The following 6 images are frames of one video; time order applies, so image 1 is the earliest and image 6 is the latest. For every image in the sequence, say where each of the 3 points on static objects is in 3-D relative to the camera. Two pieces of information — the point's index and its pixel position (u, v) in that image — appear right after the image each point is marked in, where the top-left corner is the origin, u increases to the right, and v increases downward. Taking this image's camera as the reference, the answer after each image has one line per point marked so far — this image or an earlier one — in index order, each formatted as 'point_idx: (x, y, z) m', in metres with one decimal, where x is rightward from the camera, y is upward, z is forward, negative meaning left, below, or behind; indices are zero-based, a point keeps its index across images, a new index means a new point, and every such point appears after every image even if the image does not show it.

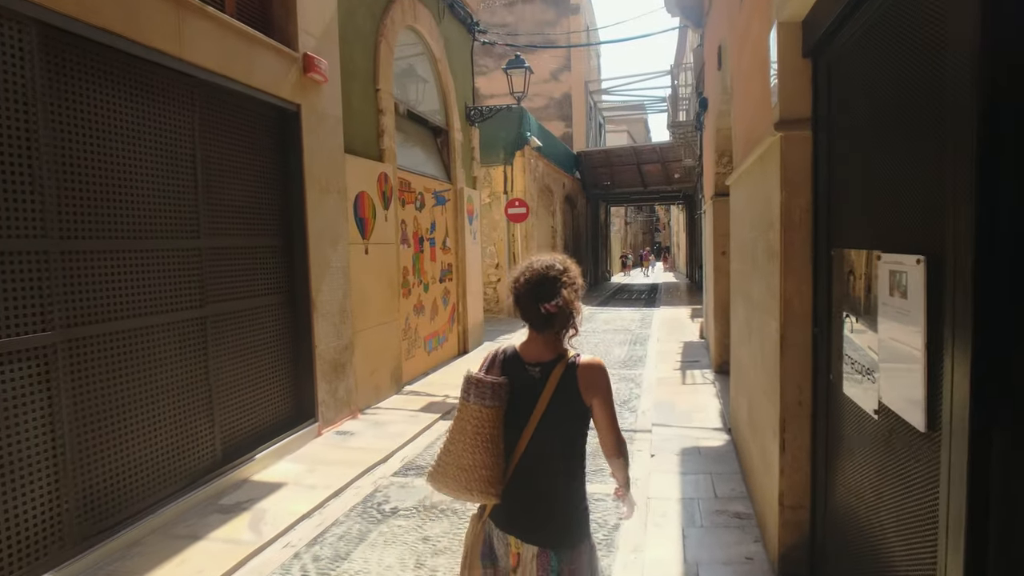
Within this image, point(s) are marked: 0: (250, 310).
0: (-2.2, -0.2, +4.9) m
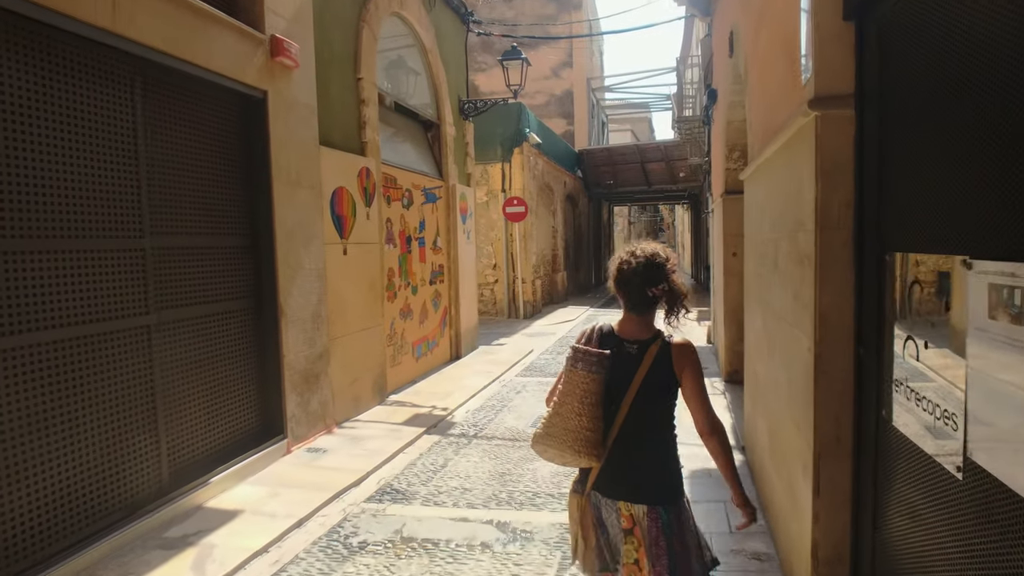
0: (-2.3, -0.2, +4.4) m
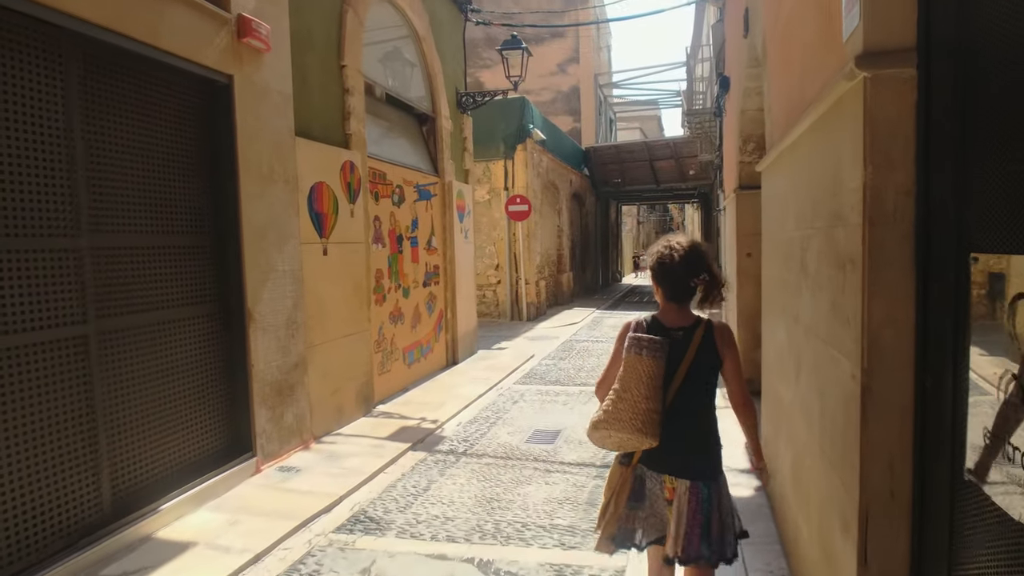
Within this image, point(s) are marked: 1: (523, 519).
0: (-2.4, -0.3, +4.0) m
1: (+0.1, -1.6, +3.9) m
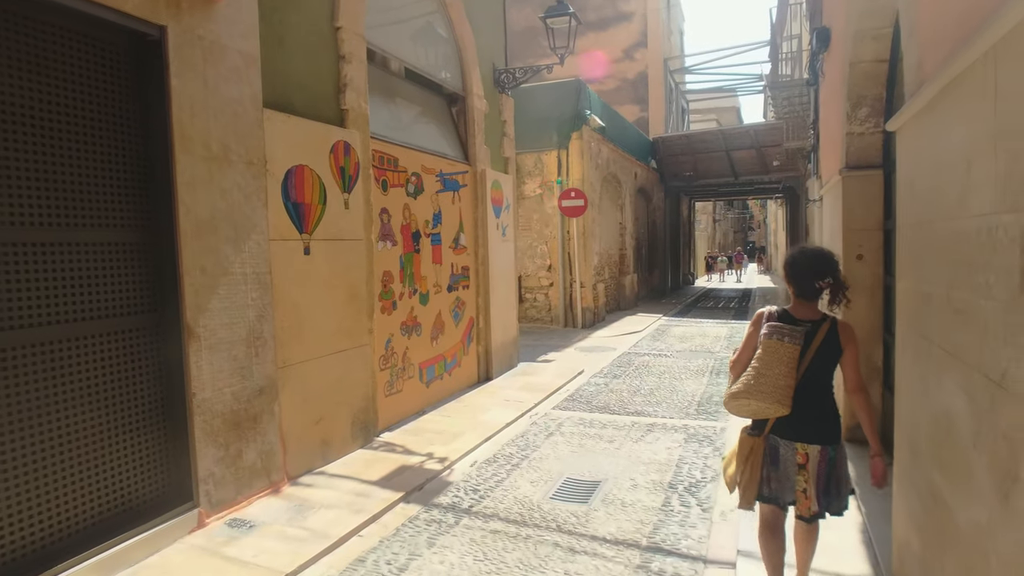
0: (-2.4, -0.3, +3.1) m
1: (0.0, -1.6, +2.7) m
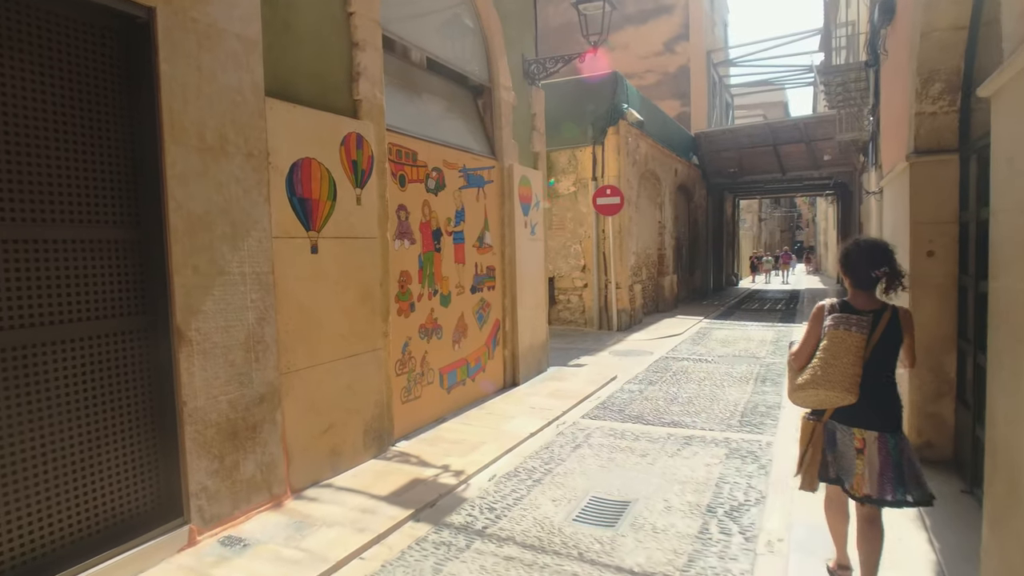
0: (-2.4, -0.3, +2.9) m
1: (+0.1, -1.6, +2.3) m
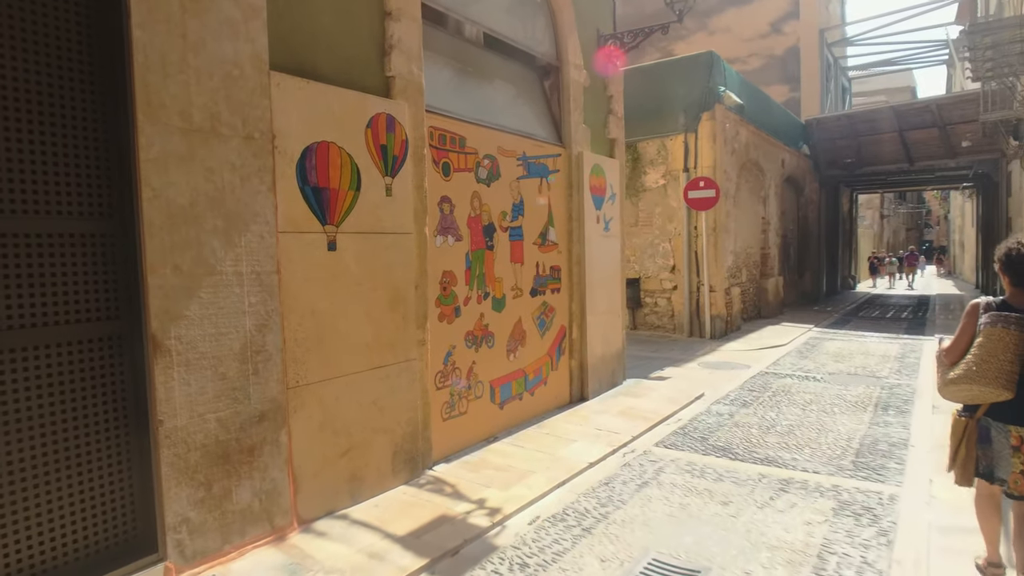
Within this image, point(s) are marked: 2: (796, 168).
0: (-2.3, -0.3, +2.5) m
1: (0.0, -1.7, +1.6) m
2: (+7.6, +3.2, +15.4) m
